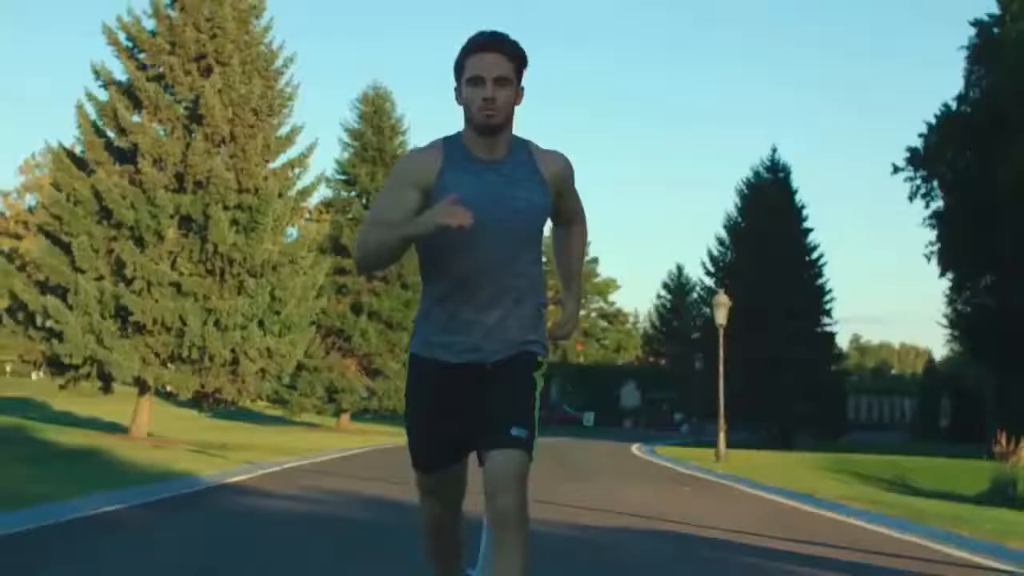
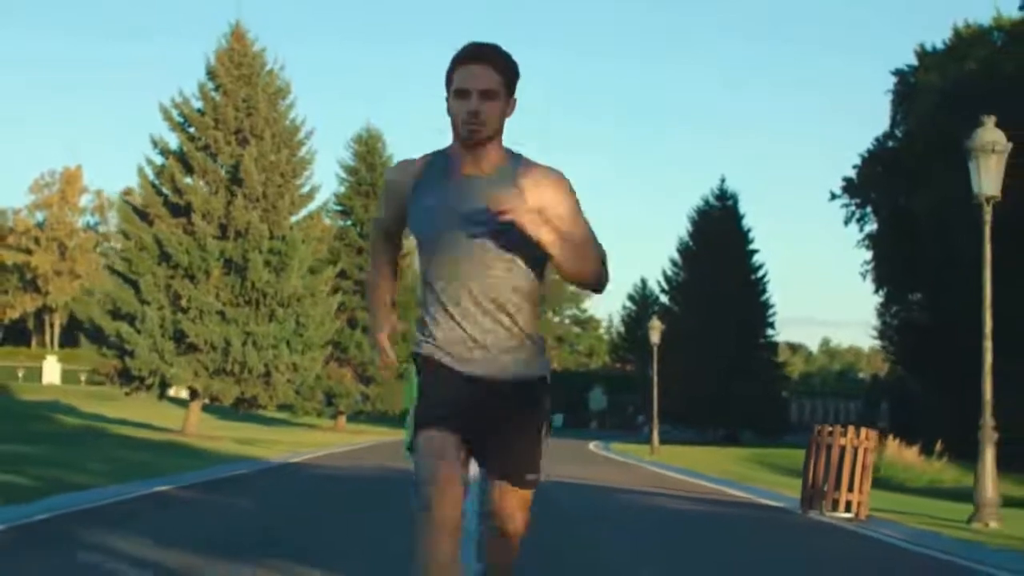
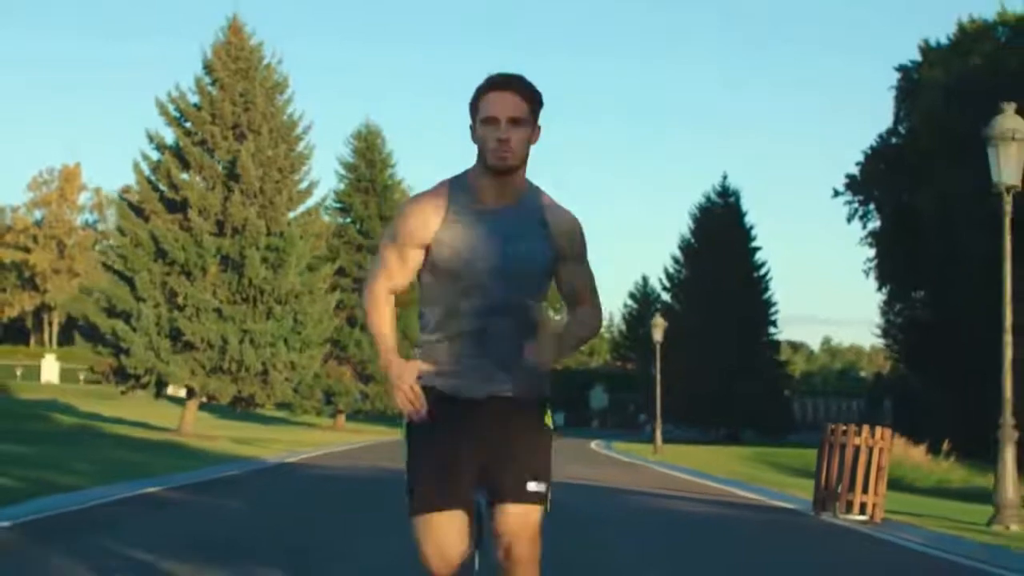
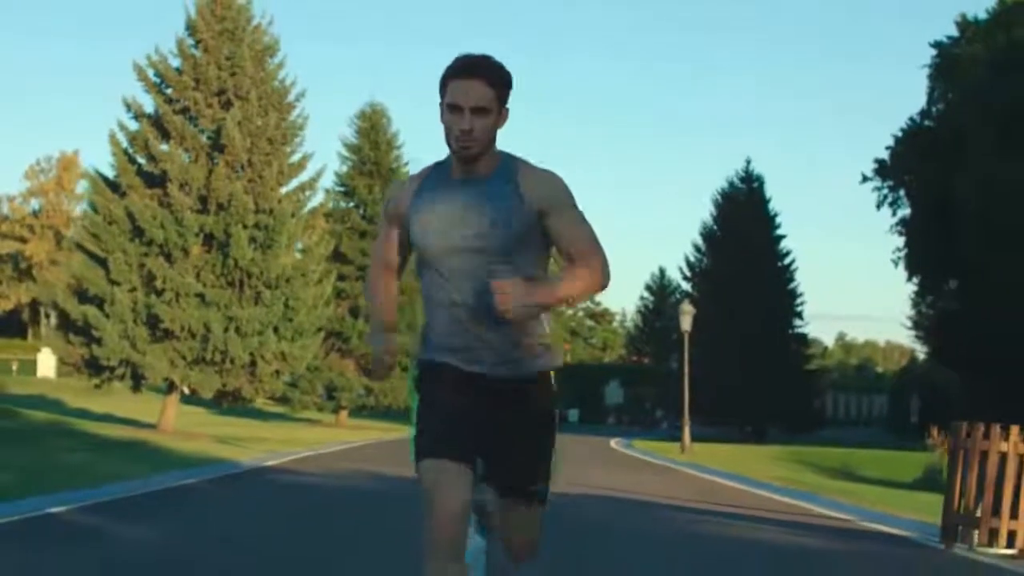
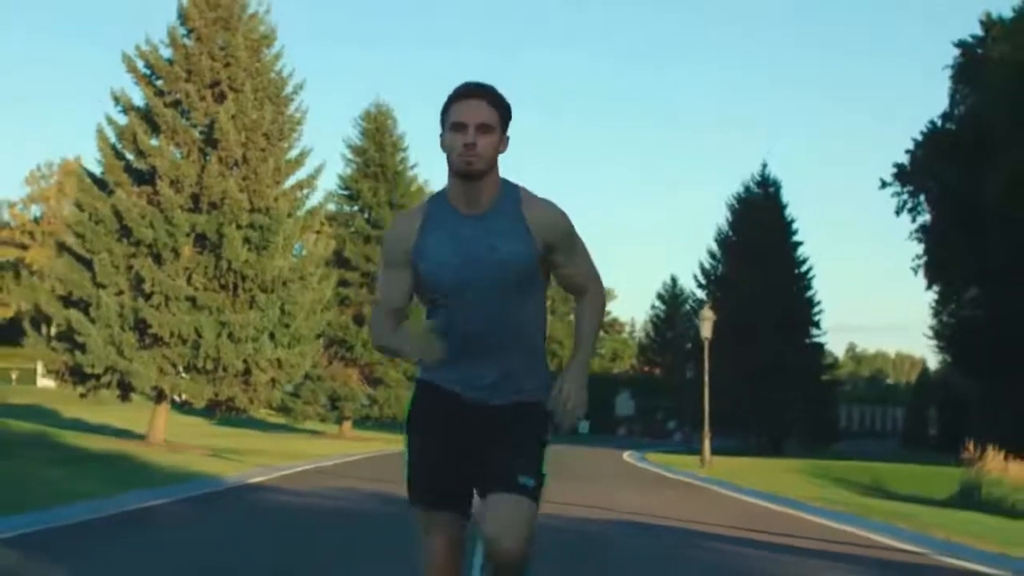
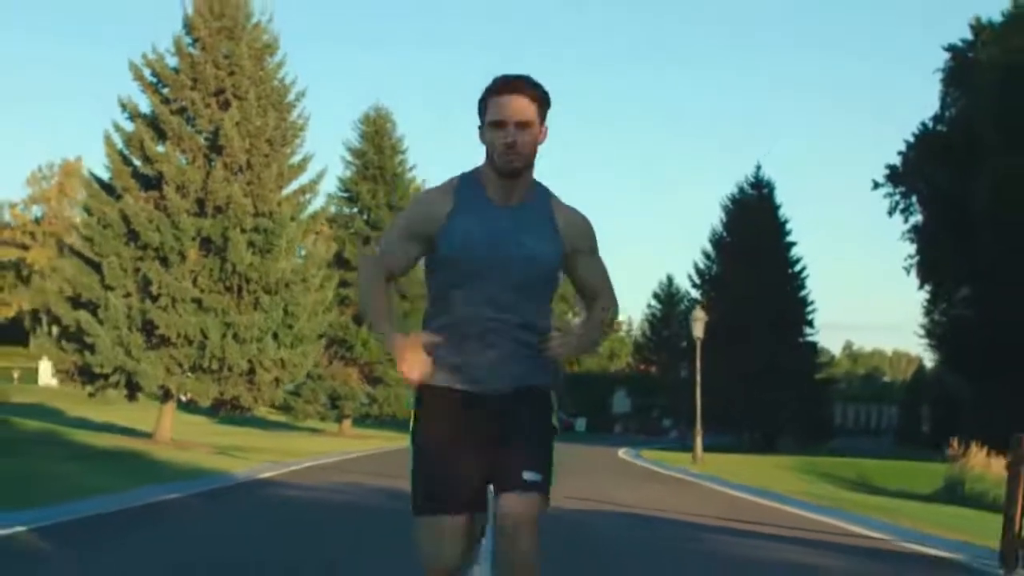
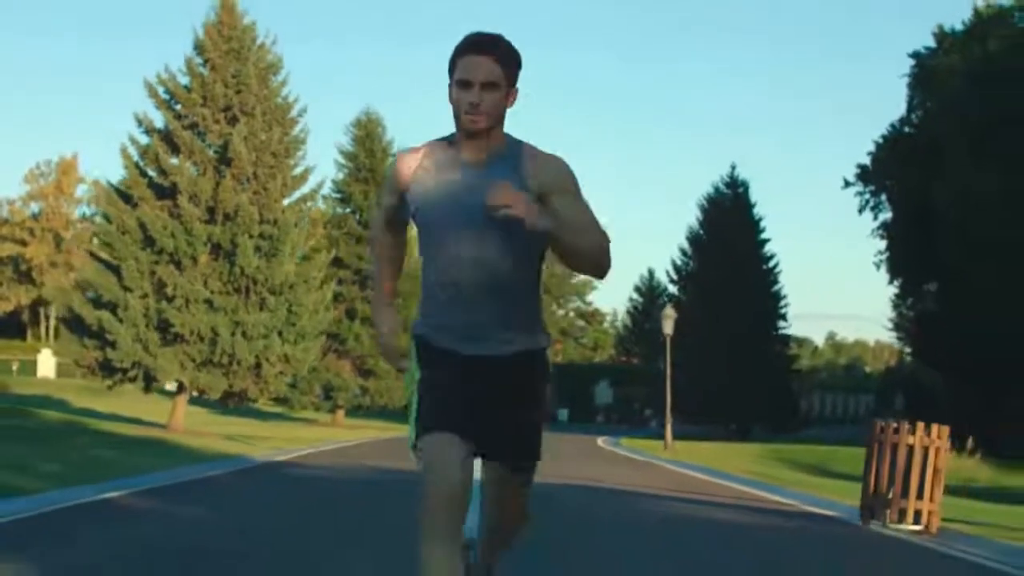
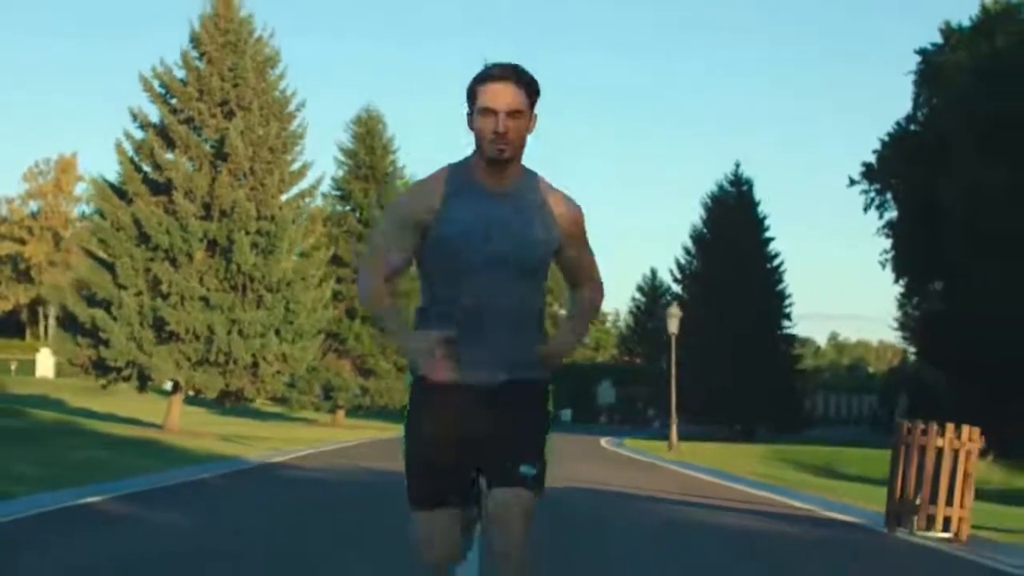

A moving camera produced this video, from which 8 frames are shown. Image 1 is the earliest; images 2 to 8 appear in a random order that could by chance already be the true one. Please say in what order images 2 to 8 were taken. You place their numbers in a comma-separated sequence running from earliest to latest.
5, 6, 4, 8, 7, 3, 2
